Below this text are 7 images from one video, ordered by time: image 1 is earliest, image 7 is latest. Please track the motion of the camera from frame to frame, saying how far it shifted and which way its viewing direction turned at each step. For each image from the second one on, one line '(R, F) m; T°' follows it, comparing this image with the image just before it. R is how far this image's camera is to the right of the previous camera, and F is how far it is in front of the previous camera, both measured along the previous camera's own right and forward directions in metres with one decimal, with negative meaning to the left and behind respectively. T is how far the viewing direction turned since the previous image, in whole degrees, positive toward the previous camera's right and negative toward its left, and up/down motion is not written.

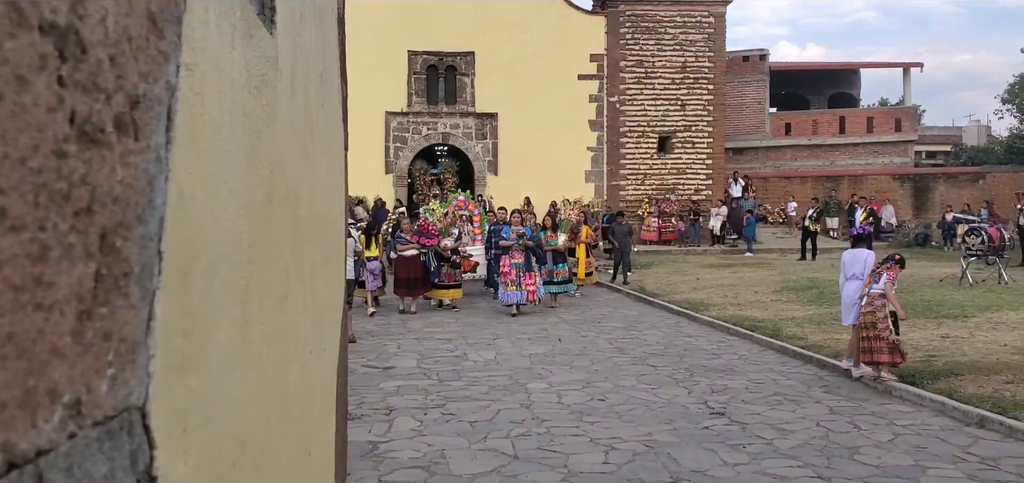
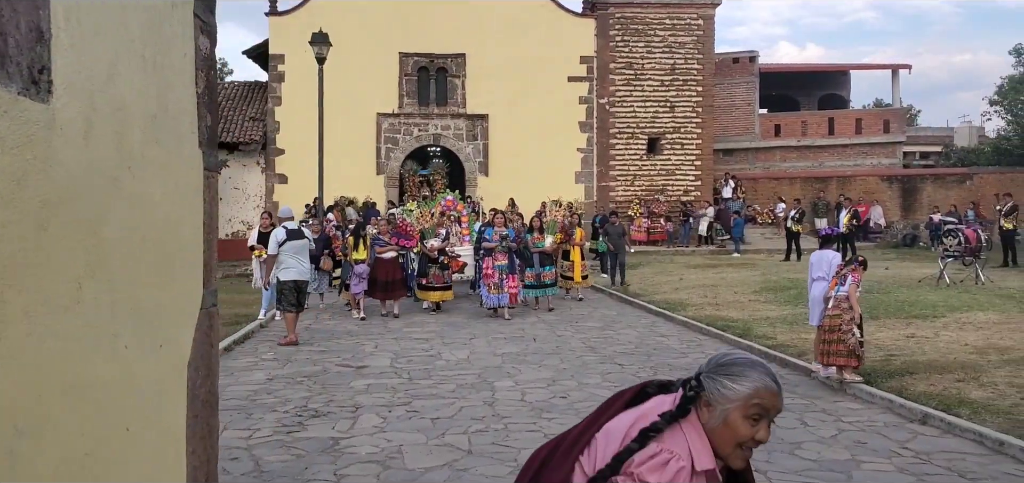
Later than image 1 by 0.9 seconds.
(+0.3, -0.2) m; 0°
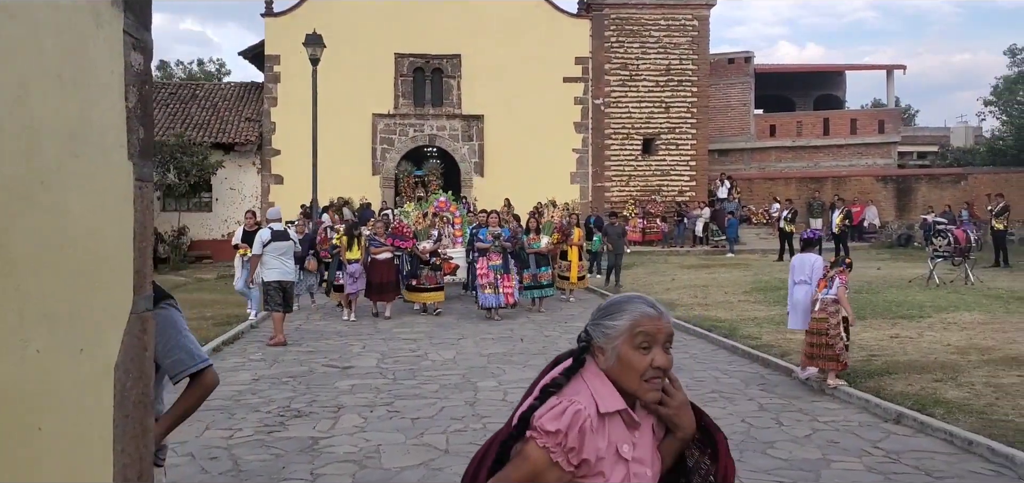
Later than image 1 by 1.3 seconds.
(+0.2, -0.1) m; 0°
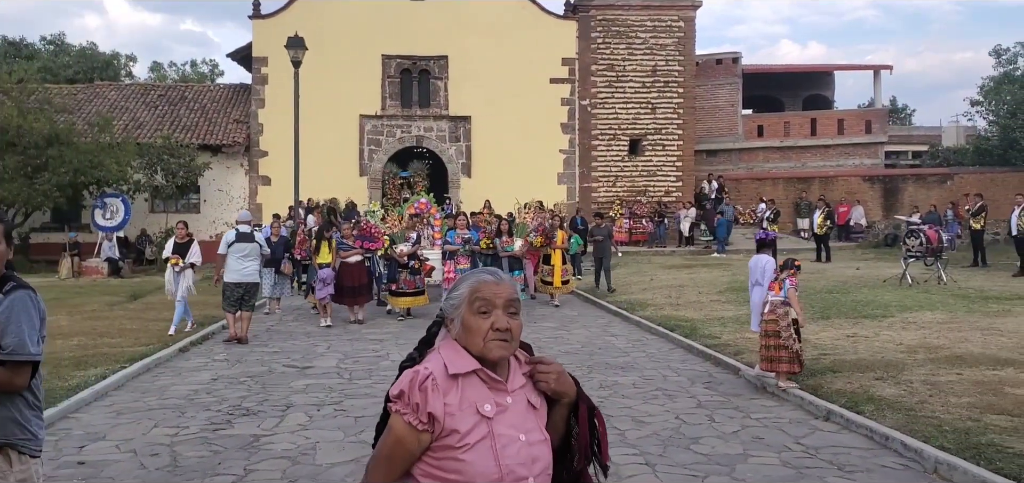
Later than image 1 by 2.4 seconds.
(+0.5, -0.2) m; 0°
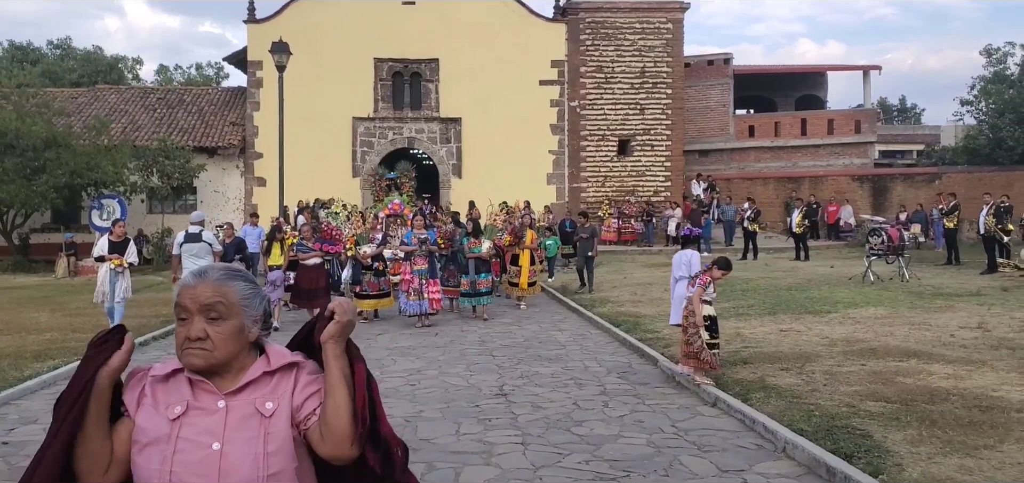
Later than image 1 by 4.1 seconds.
(+0.9, -0.4) m; -1°
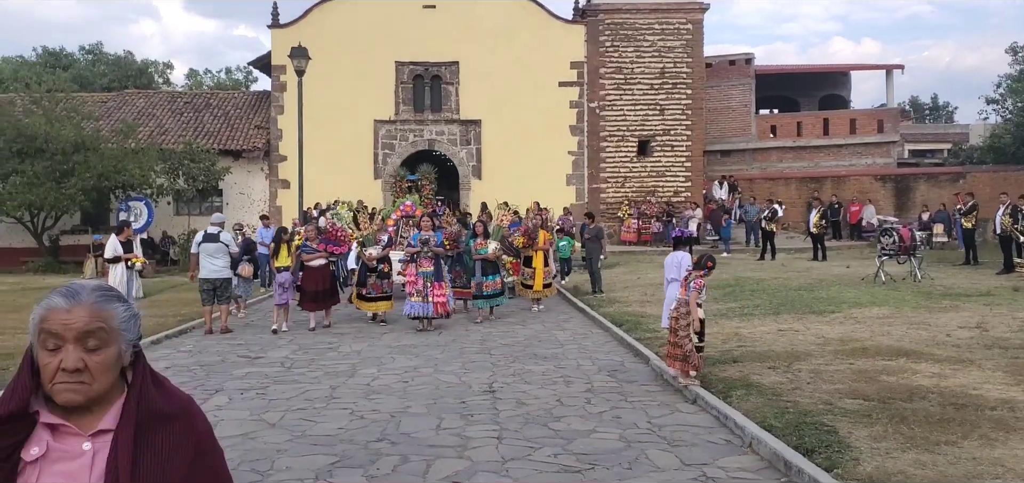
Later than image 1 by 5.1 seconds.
(+0.4, -0.2) m; -2°
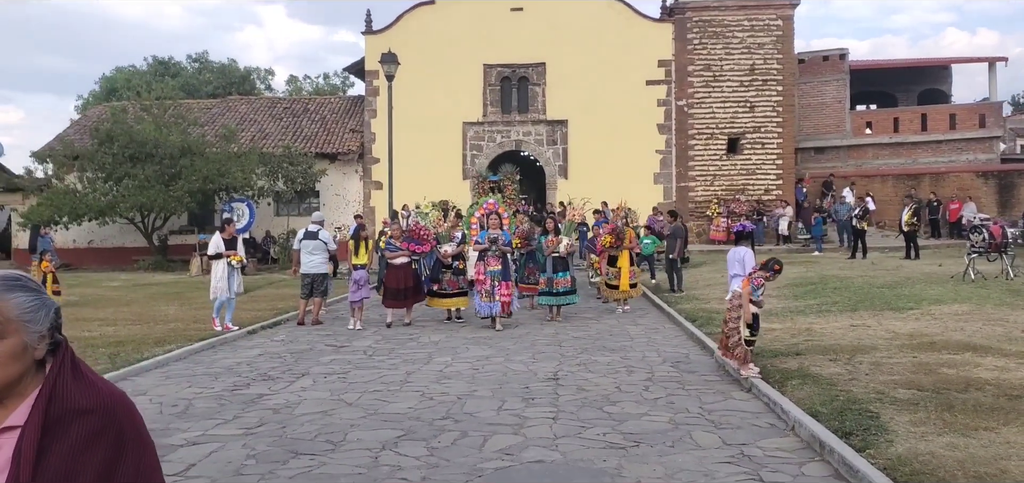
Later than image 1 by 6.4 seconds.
(+0.3, -0.4) m; -6°
